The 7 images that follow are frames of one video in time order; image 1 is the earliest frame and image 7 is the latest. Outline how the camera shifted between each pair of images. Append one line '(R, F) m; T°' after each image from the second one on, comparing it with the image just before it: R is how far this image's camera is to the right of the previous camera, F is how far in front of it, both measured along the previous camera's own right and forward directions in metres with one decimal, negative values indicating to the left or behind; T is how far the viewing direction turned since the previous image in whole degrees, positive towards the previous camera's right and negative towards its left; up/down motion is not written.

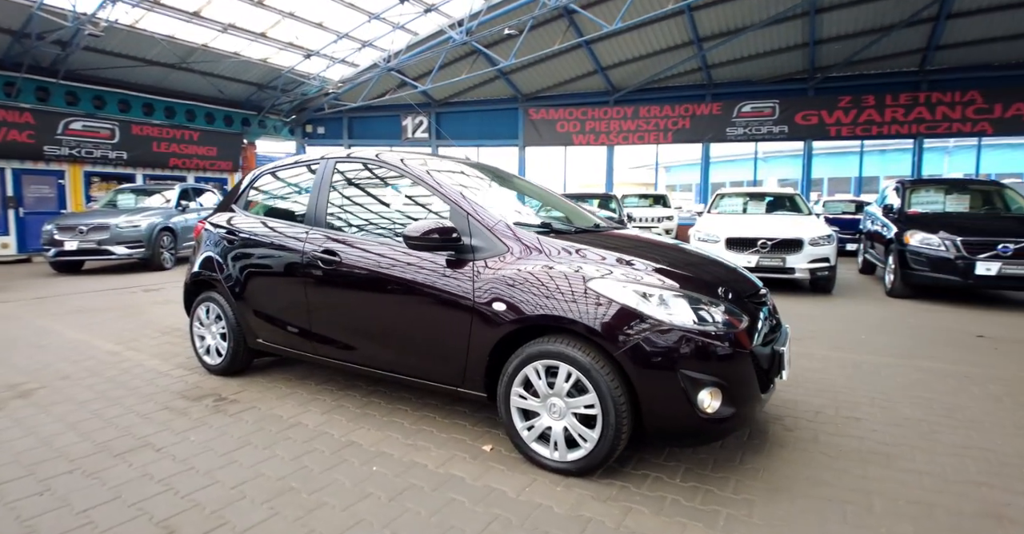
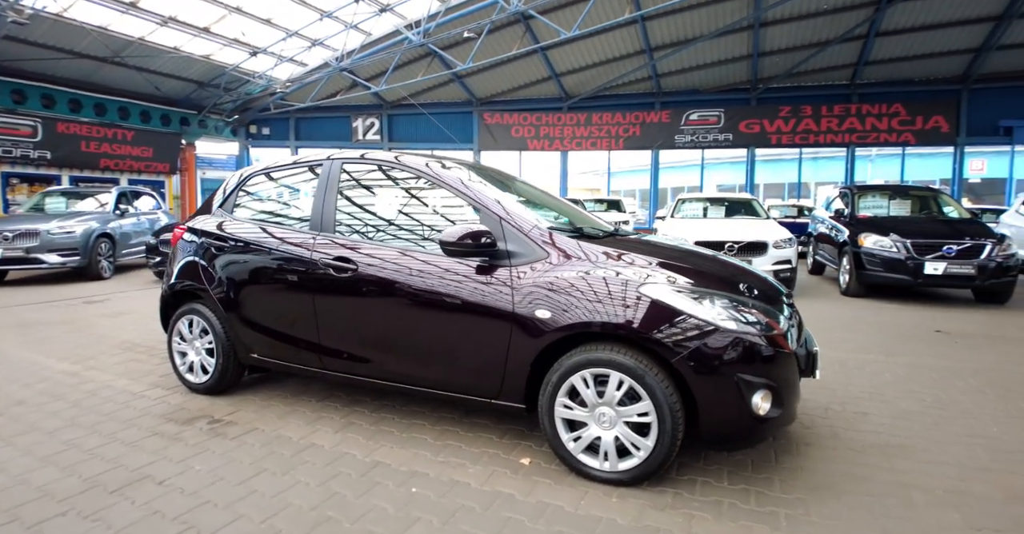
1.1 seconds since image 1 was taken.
(-0.4, +0.1) m; +6°
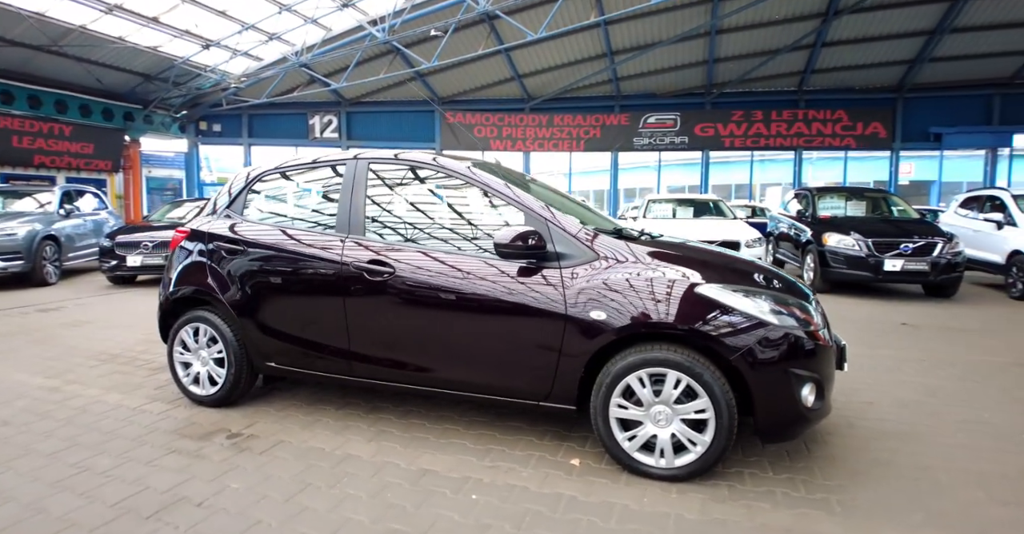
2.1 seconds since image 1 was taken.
(-0.5, 0.0) m; +5°
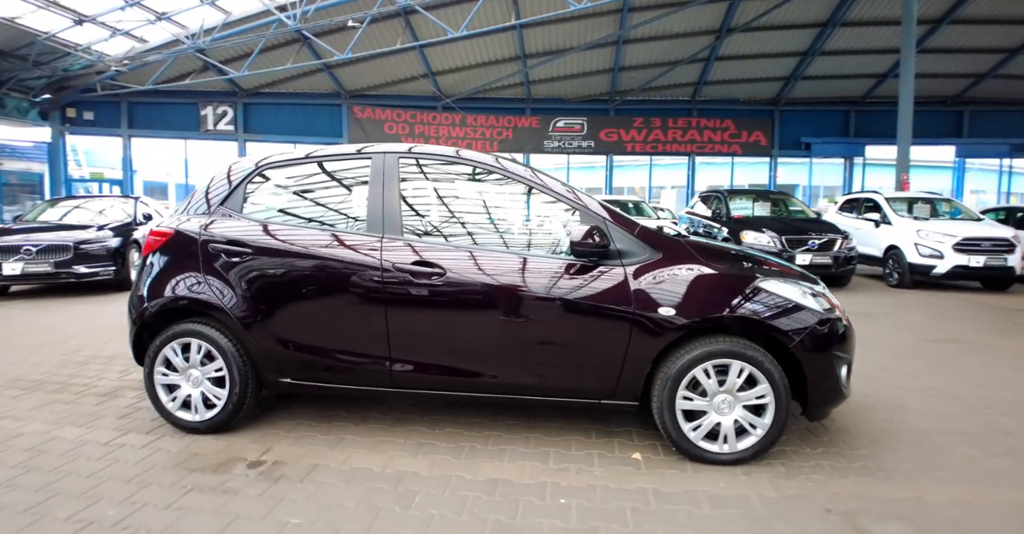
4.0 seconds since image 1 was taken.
(-0.8, +0.1) m; +11°
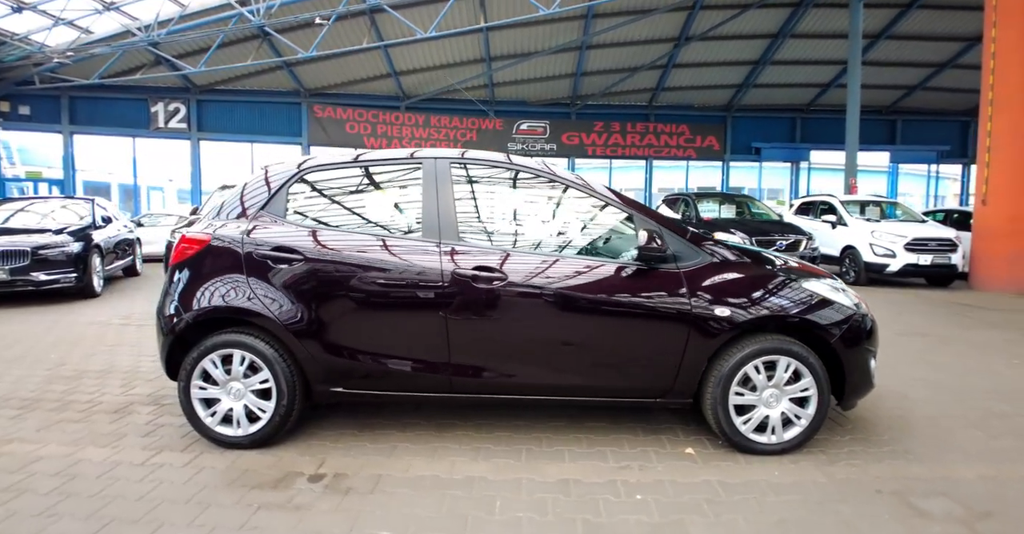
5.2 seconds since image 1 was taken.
(-0.5, 0.0) m; +5°
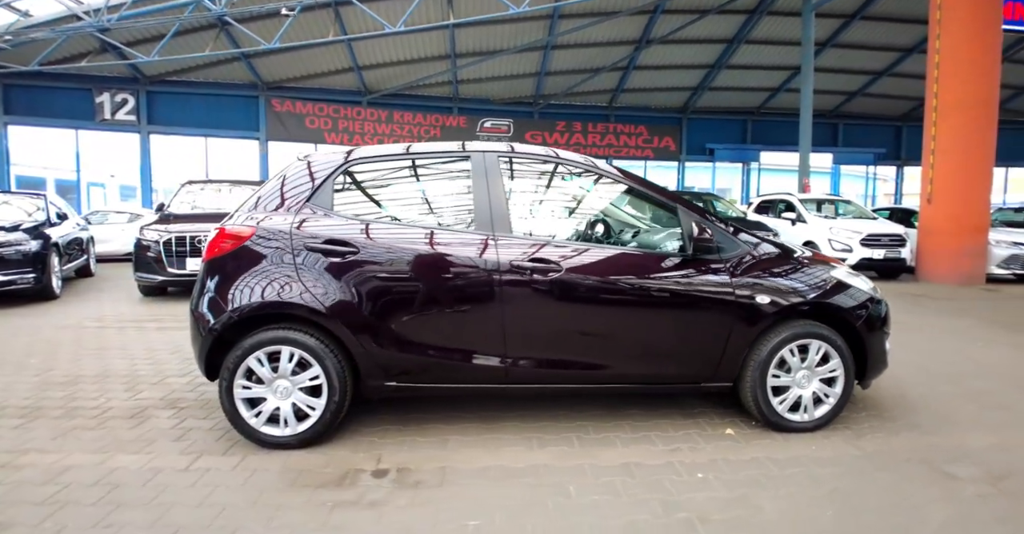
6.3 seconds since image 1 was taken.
(-0.5, 0.0) m; +5°
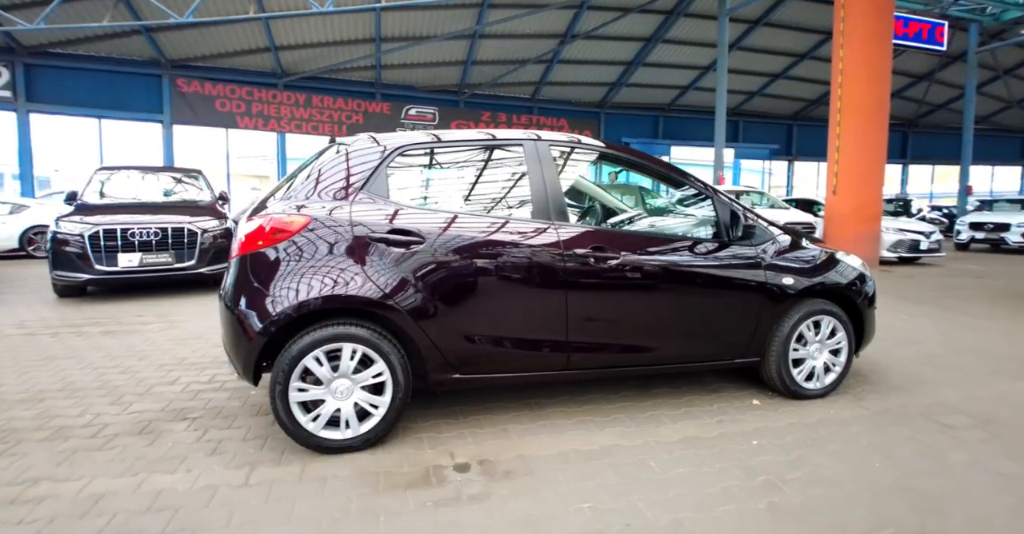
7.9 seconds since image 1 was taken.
(-0.8, 0.0) m; +9°
